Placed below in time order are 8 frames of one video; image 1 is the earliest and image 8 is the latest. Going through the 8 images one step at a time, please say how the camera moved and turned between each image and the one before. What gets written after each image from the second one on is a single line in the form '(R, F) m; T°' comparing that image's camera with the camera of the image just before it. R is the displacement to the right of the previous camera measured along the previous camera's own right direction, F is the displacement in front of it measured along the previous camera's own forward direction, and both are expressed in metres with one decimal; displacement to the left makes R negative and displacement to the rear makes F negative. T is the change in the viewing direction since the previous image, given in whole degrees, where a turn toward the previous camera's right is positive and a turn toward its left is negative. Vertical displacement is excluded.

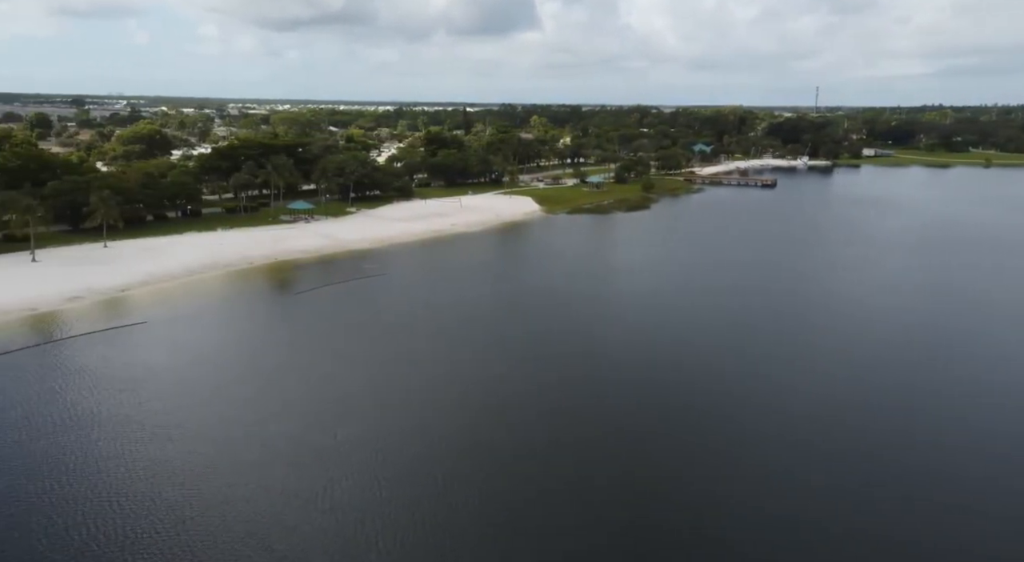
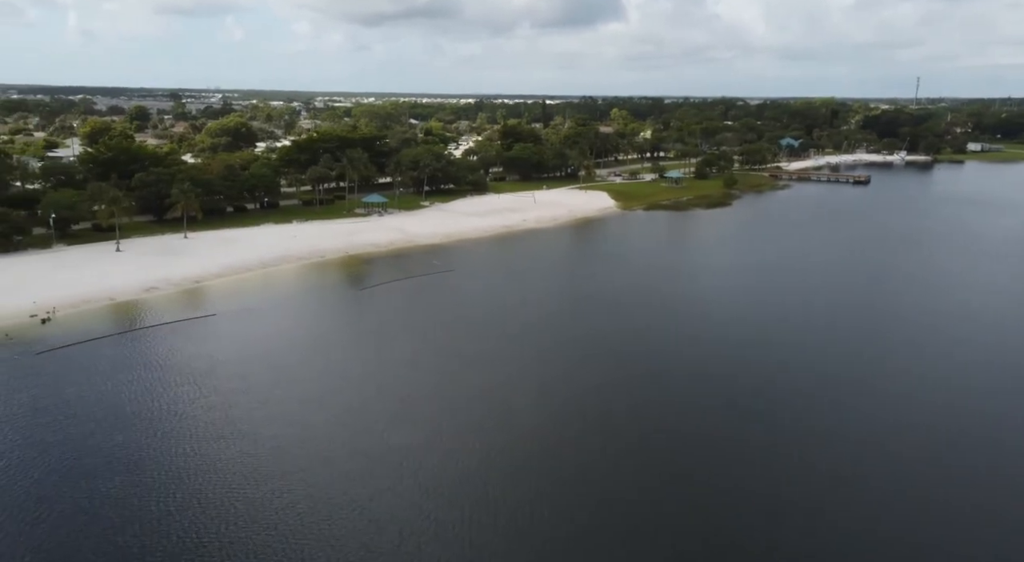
(+0.2, +1.8) m; -6°
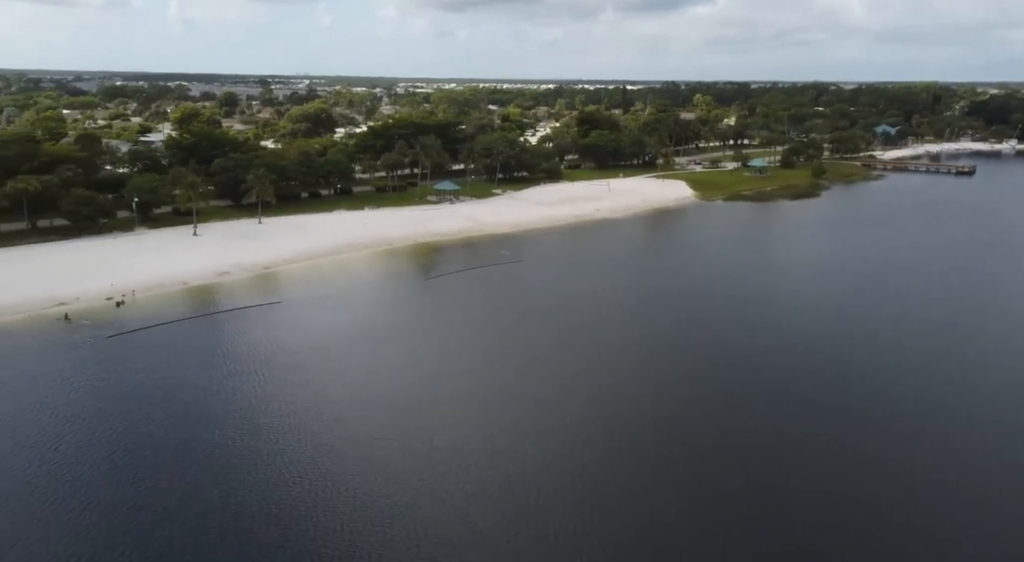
(+0.3, +1.7) m; -6°
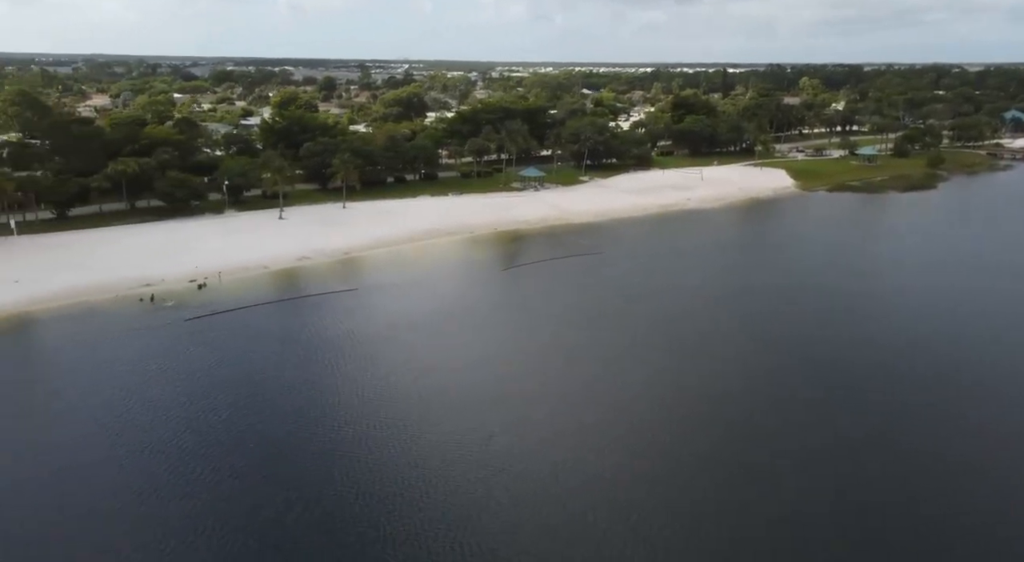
(+0.4, +1.9) m; -7°
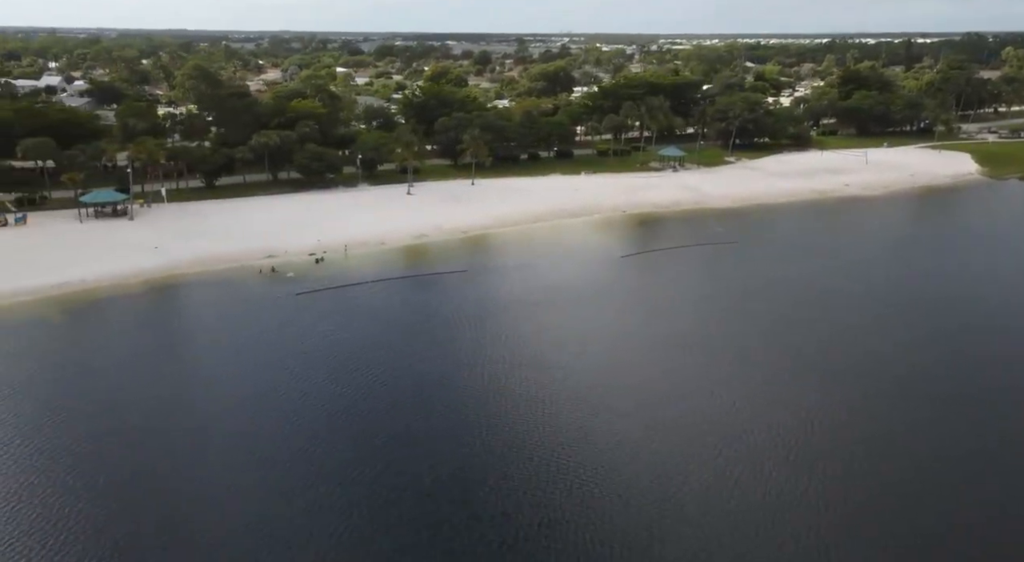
(+1.2, +2.4) m; -11°
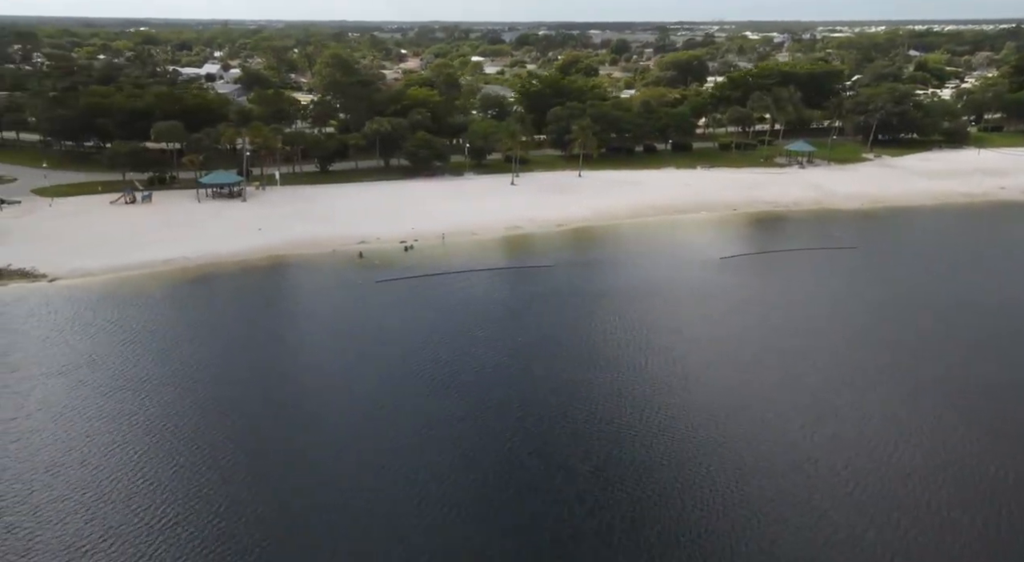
(+1.7, +1.5) m; -10°
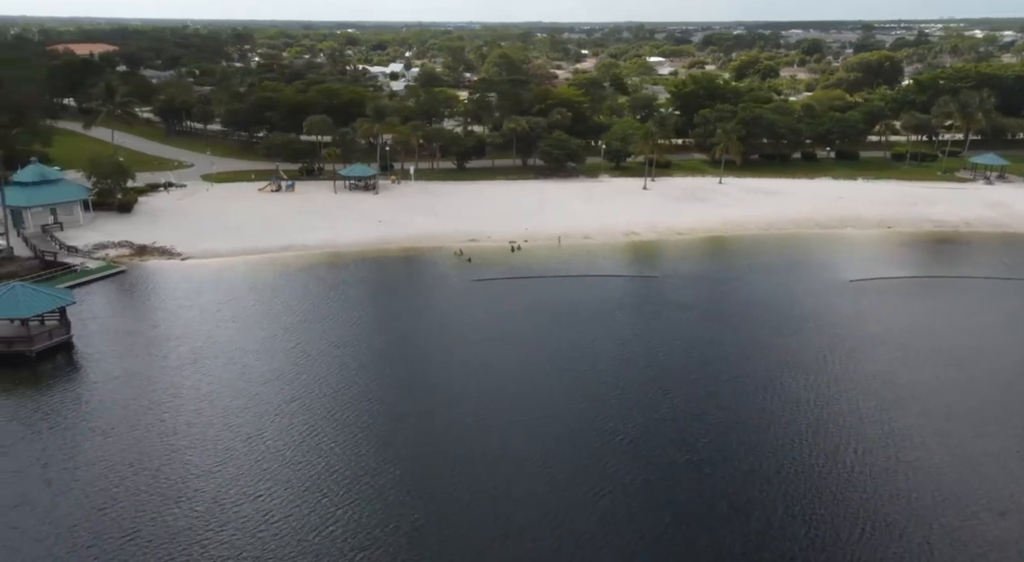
(+2.9, +1.3) m; -13°
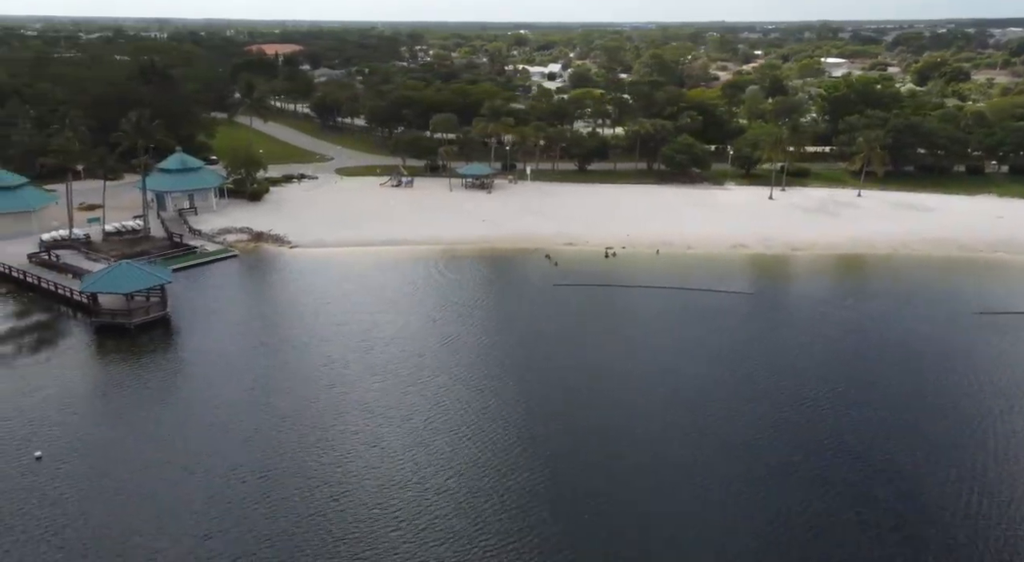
(+2.9, +0.5) m; -12°
